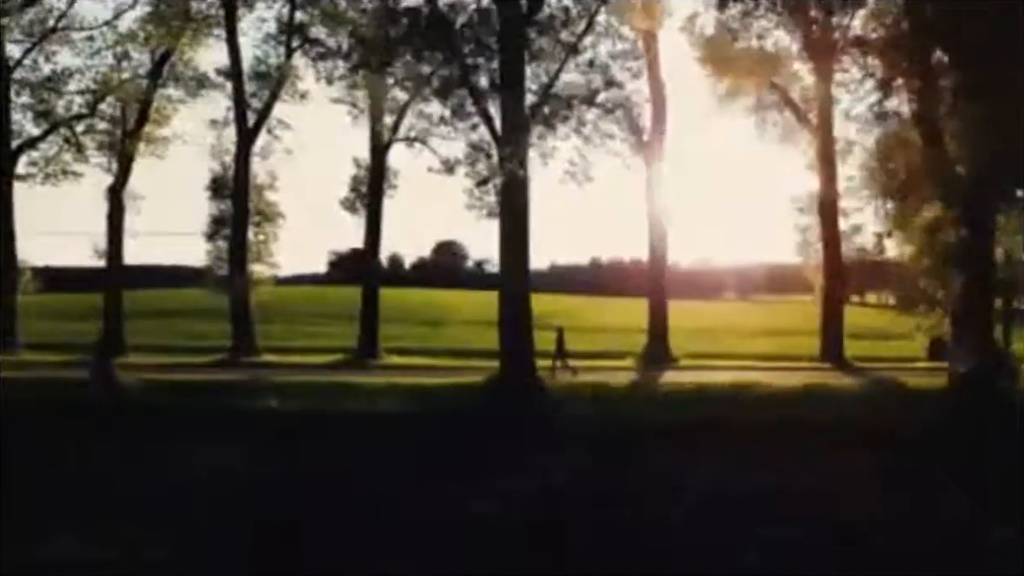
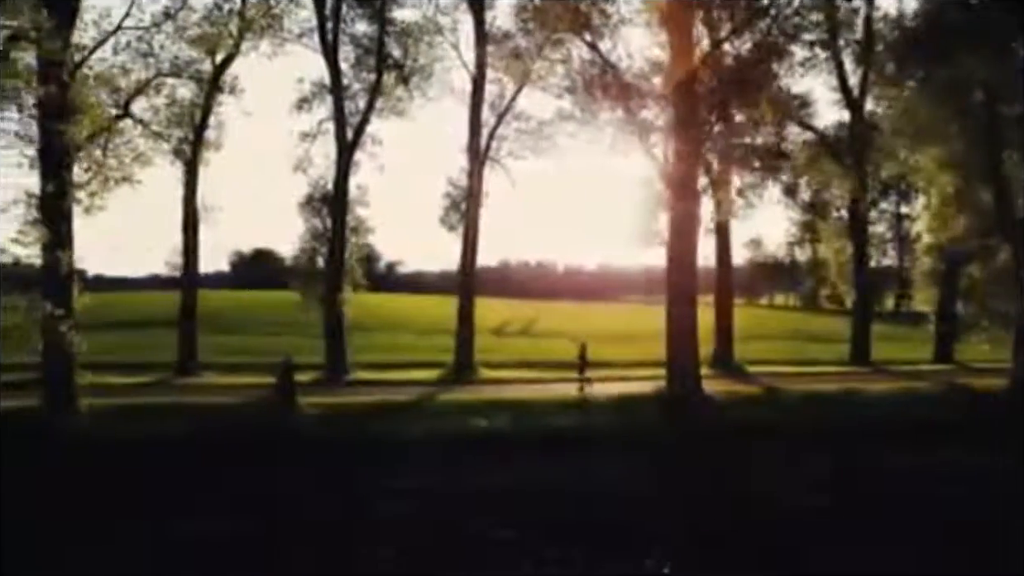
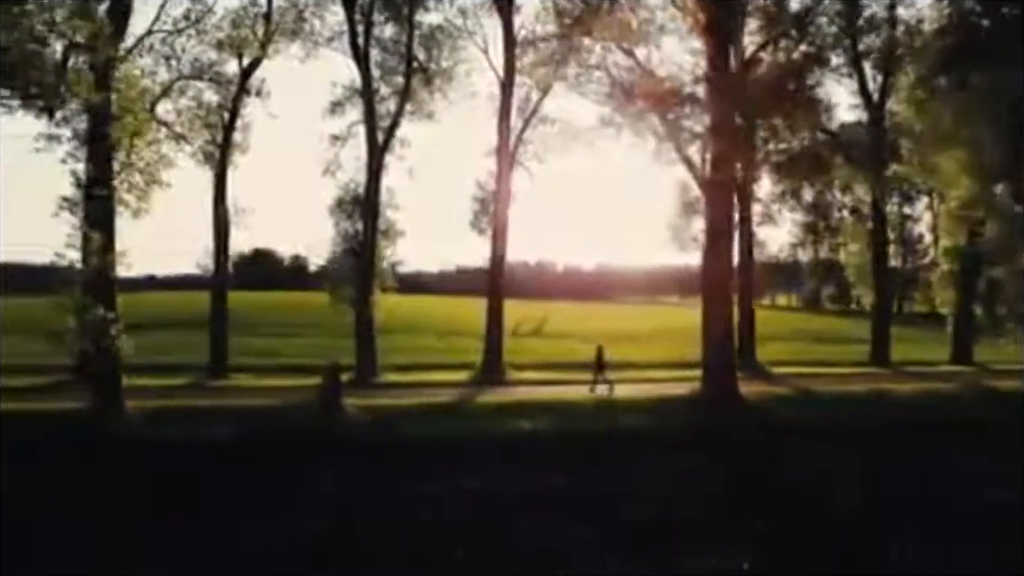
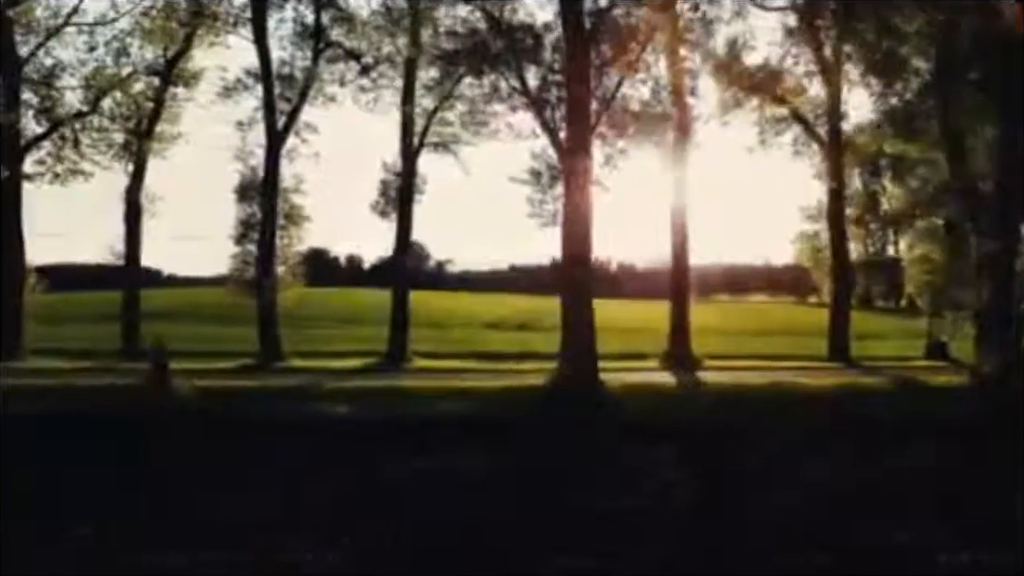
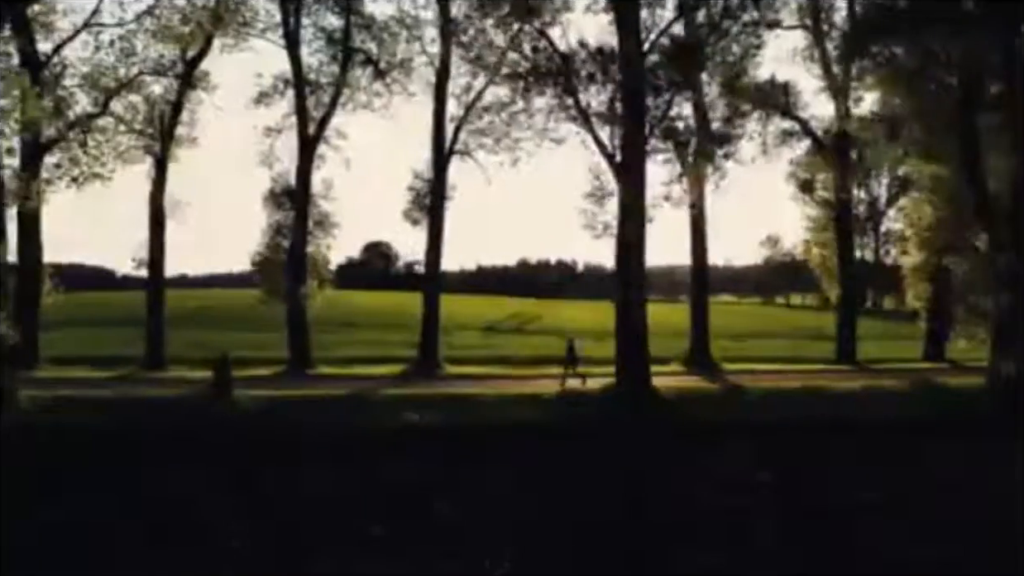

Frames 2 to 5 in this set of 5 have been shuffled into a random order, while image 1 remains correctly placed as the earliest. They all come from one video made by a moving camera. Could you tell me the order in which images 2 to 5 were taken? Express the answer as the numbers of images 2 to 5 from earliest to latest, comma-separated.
4, 5, 2, 3
